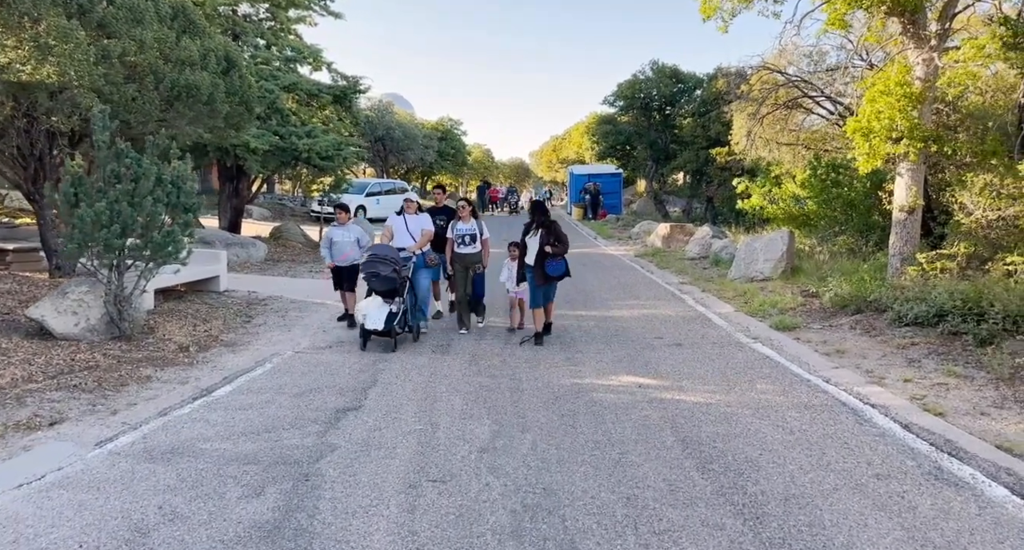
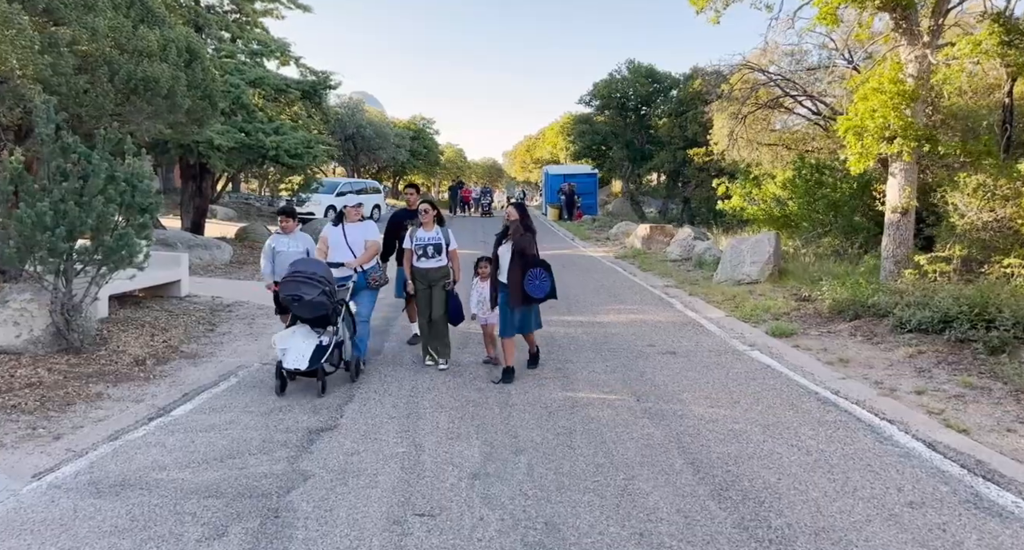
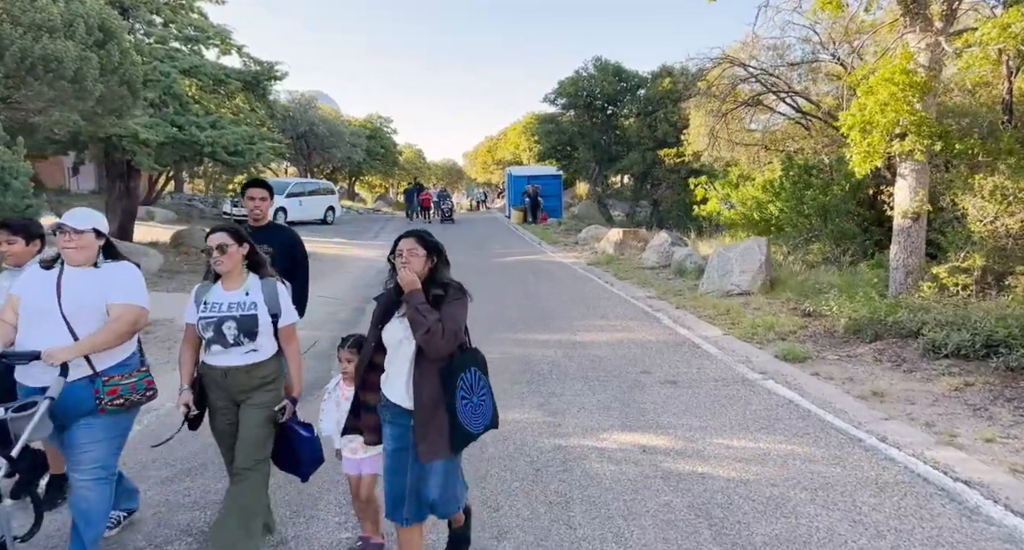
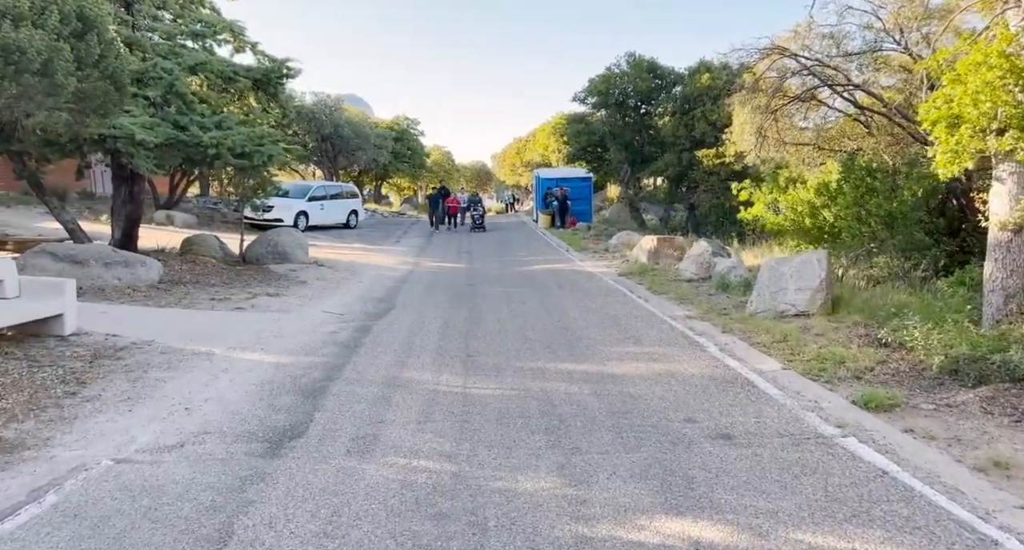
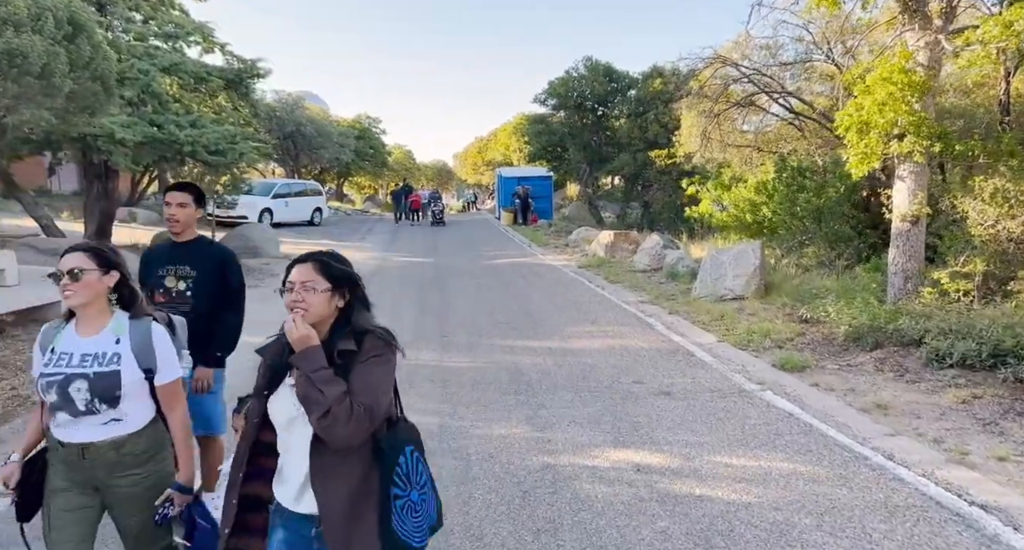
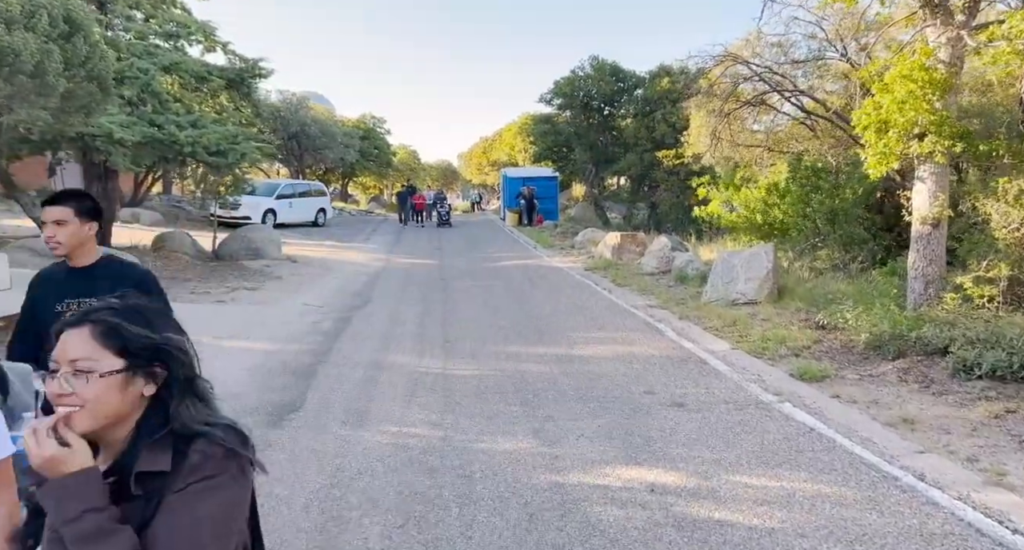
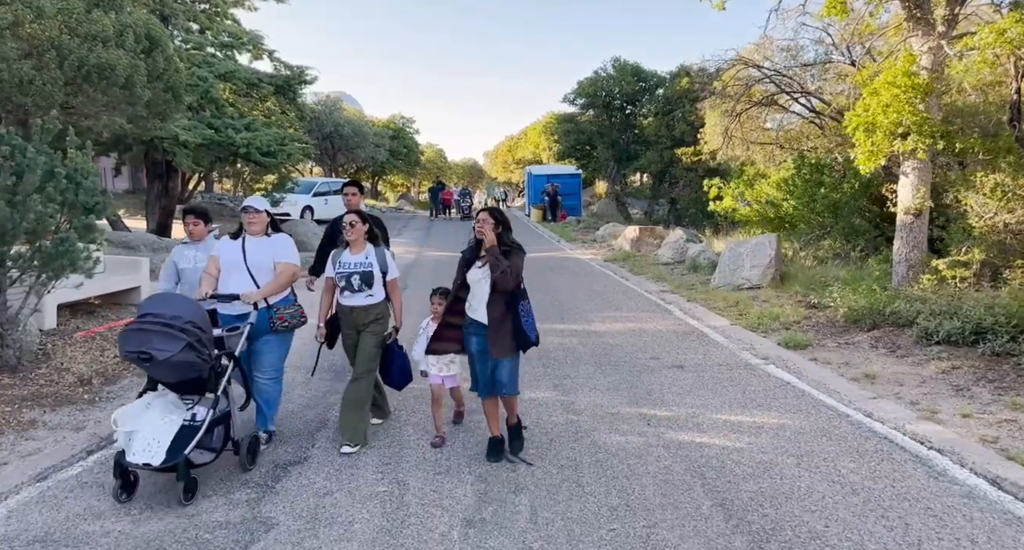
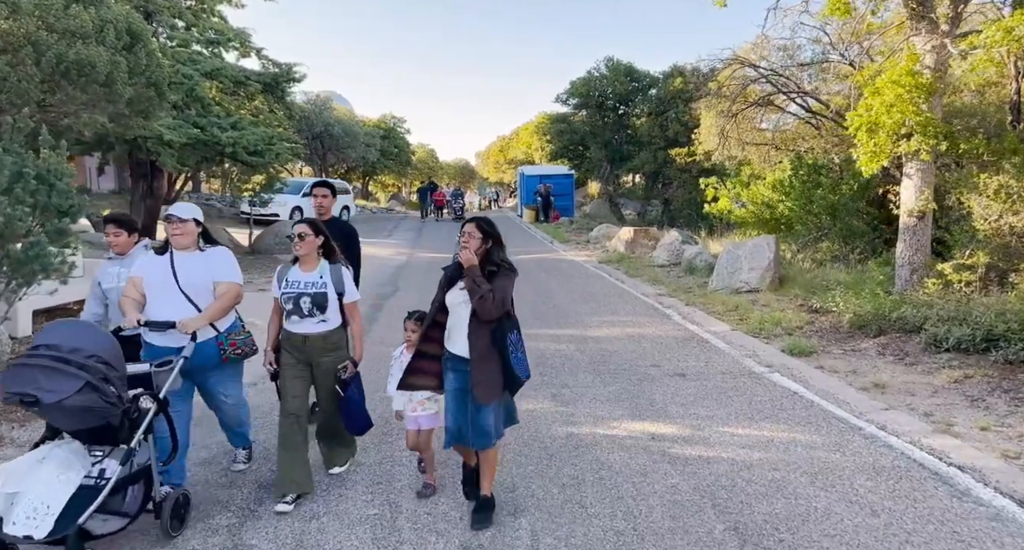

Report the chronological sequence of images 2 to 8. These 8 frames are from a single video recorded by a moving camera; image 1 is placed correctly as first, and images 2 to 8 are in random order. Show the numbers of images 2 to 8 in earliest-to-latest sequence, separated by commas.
2, 7, 8, 3, 5, 6, 4
